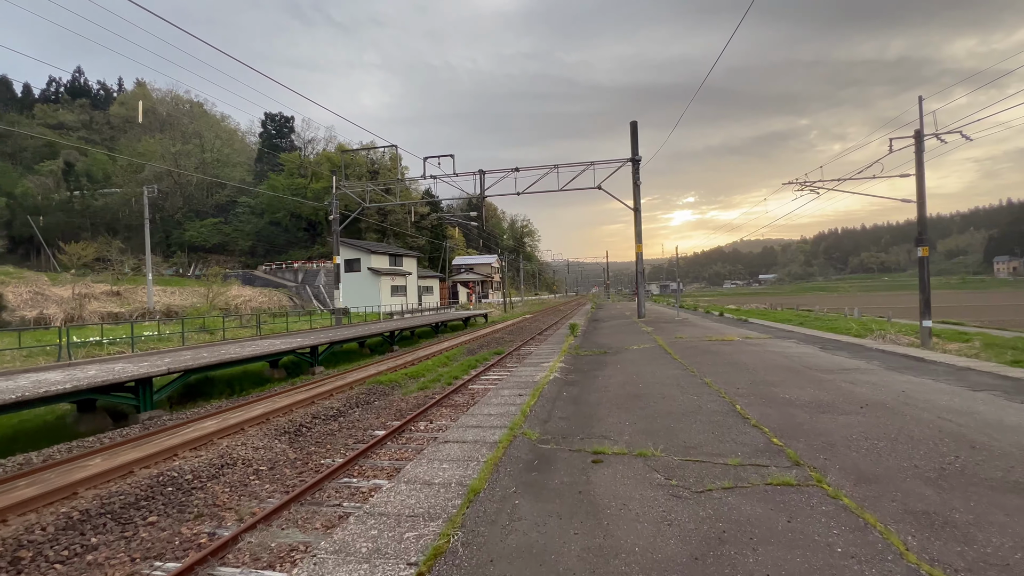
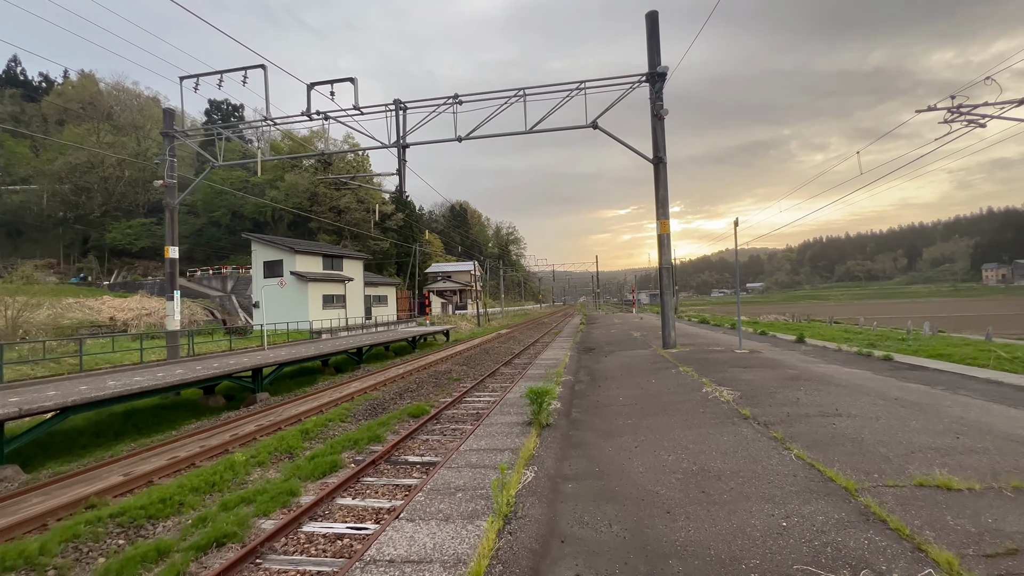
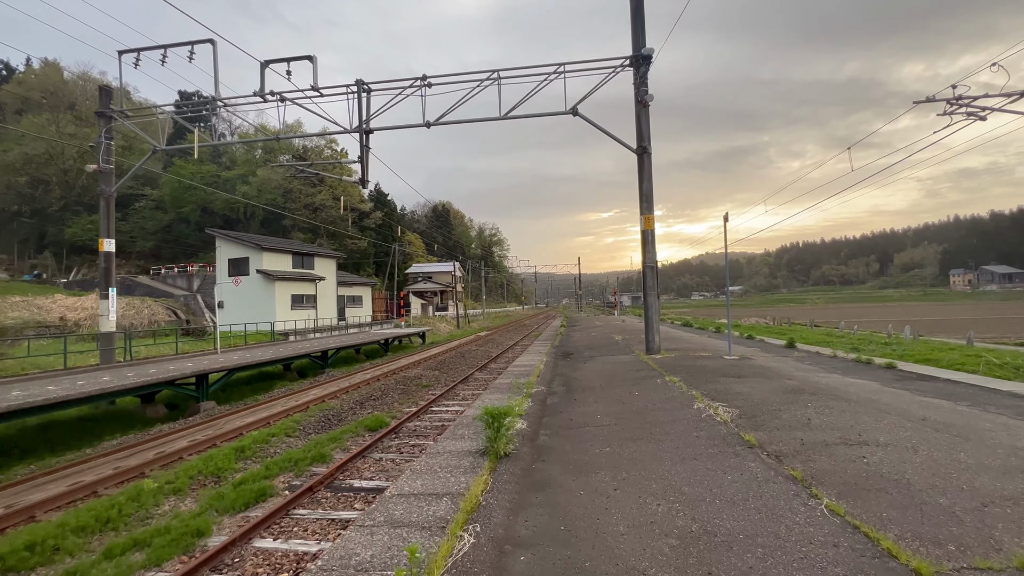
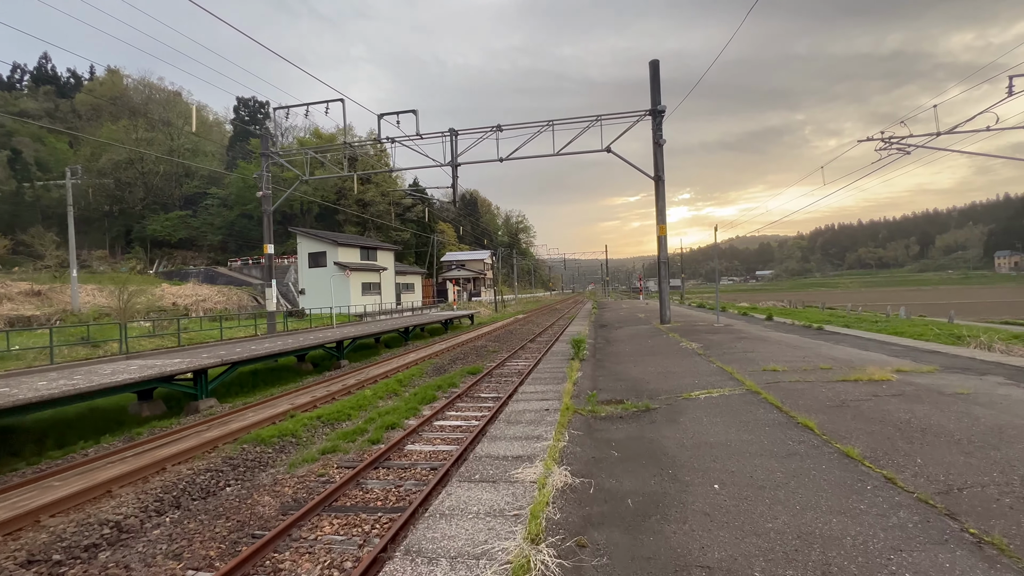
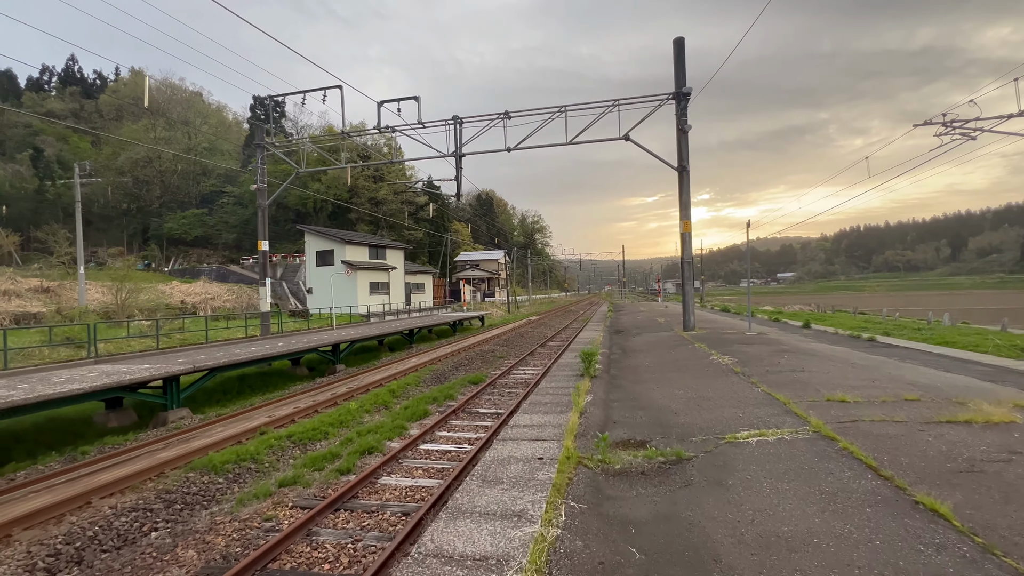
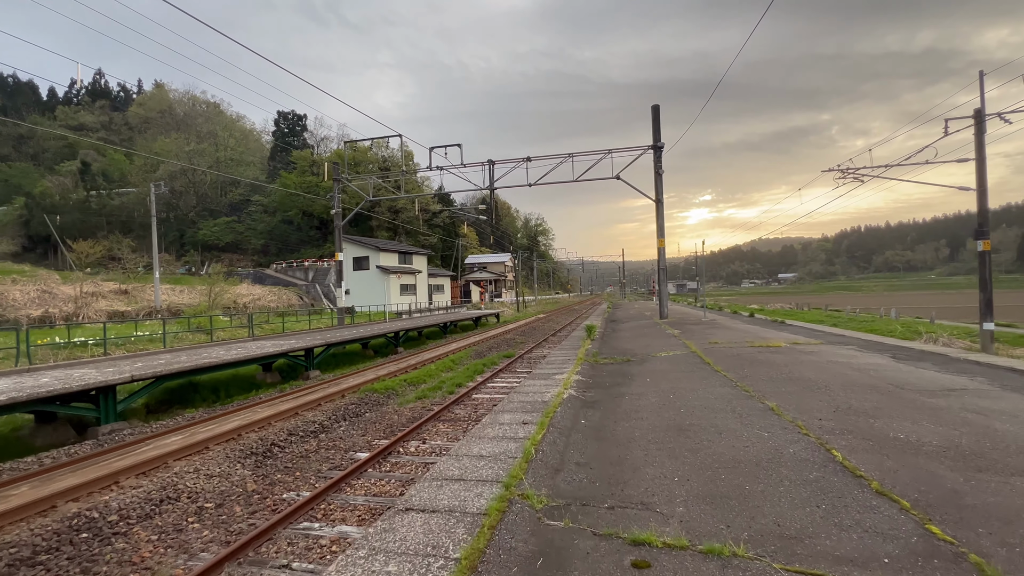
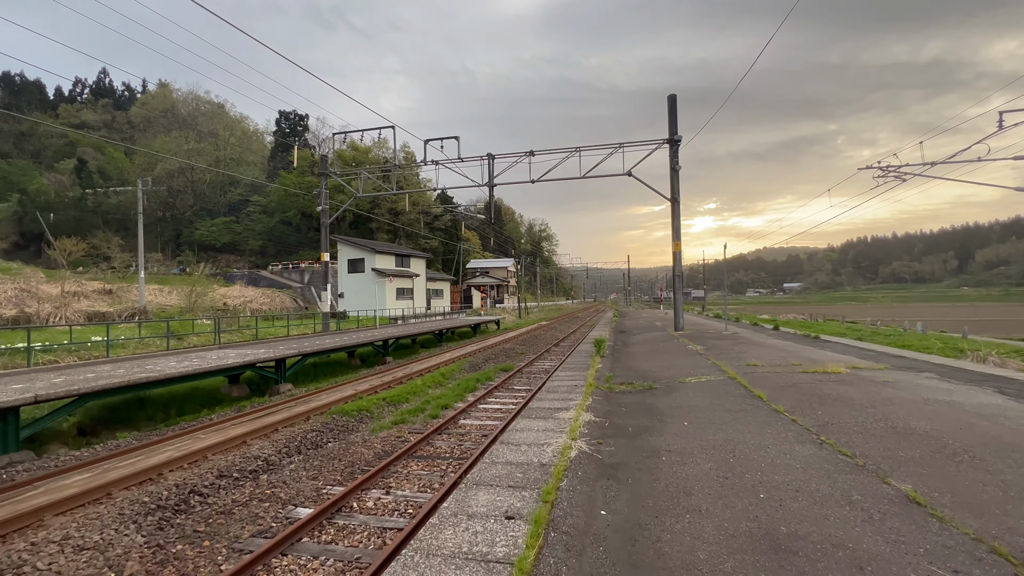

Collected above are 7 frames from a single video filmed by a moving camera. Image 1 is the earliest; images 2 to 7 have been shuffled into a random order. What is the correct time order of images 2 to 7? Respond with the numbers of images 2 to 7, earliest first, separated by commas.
6, 7, 4, 5, 2, 3
